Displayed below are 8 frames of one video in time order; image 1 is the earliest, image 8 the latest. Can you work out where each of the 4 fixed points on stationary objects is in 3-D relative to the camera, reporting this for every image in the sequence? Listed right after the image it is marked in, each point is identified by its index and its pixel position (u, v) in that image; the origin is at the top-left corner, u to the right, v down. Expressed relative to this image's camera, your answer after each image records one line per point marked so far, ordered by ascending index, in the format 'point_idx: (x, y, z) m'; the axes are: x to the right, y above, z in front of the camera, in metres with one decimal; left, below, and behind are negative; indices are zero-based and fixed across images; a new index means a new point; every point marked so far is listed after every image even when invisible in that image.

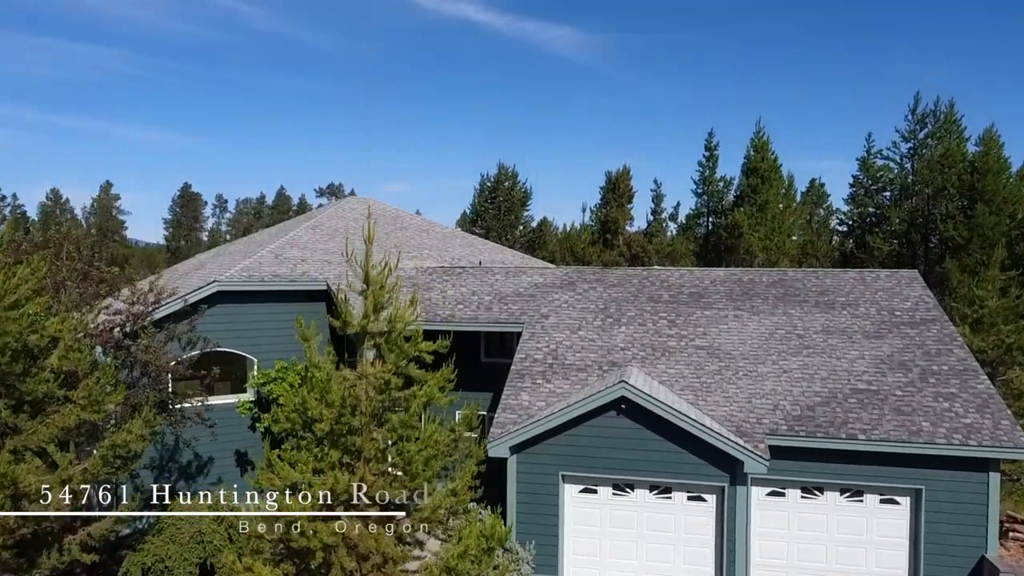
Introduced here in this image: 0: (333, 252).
0: (-4.8, +0.9, +19.3) m
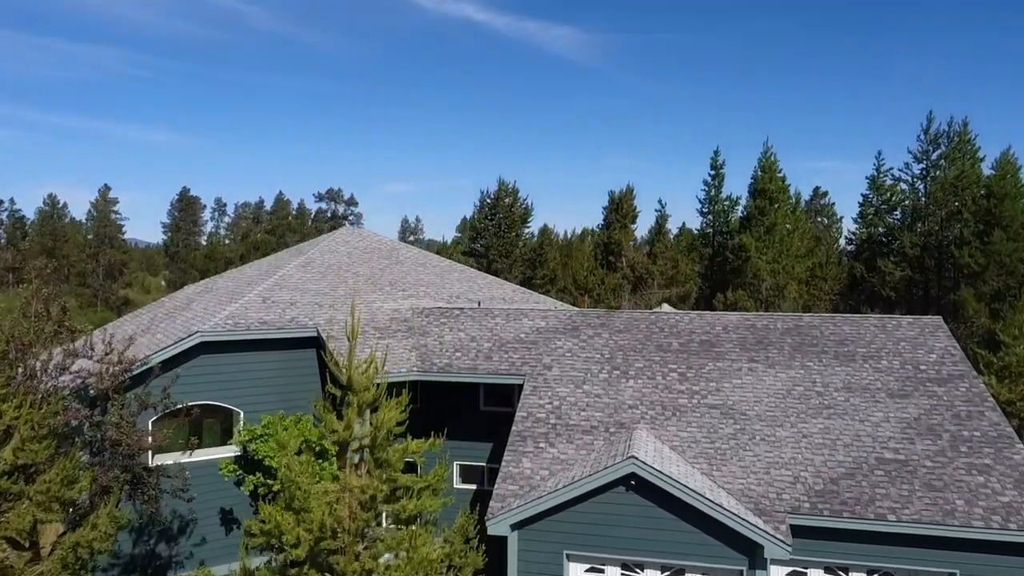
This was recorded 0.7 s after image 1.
0: (-4.8, -0.2, +18.4) m
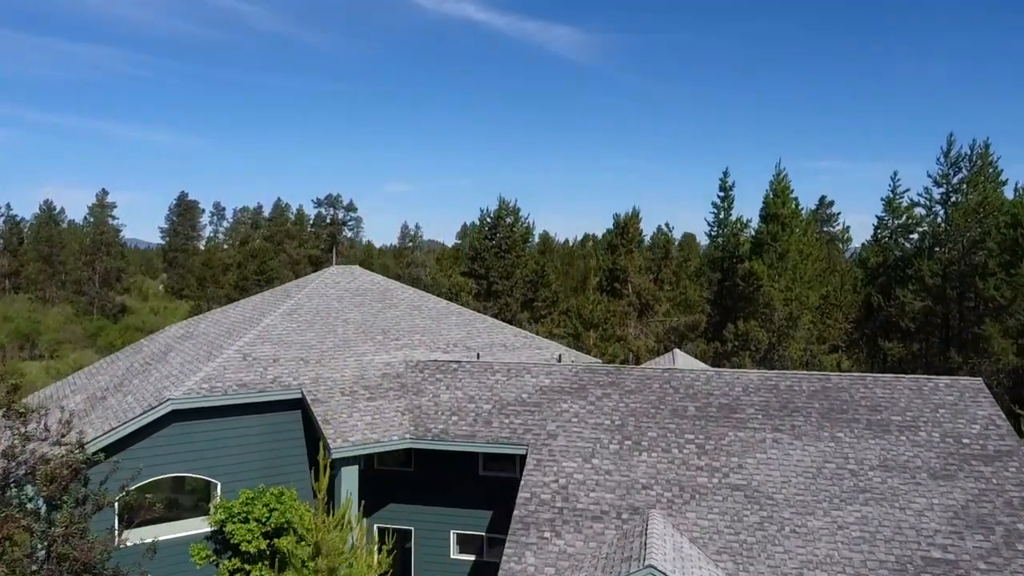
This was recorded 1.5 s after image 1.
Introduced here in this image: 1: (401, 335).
0: (-4.8, -1.4, +17.0) m
1: (-2.9, -1.2, +18.7) m
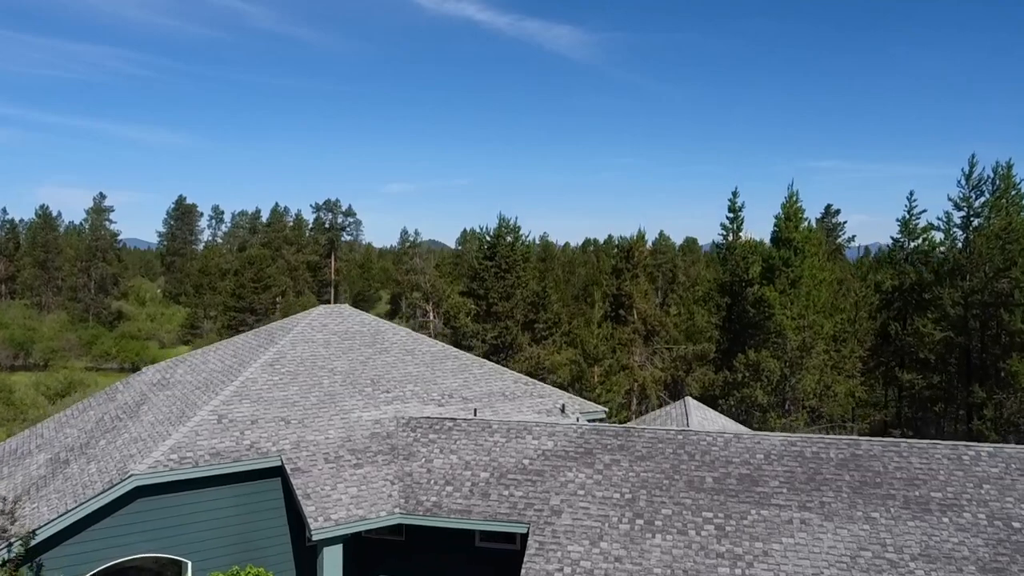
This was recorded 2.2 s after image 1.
0: (-4.8, -2.5, +15.7) m
1: (-2.9, -2.3, +17.4) m
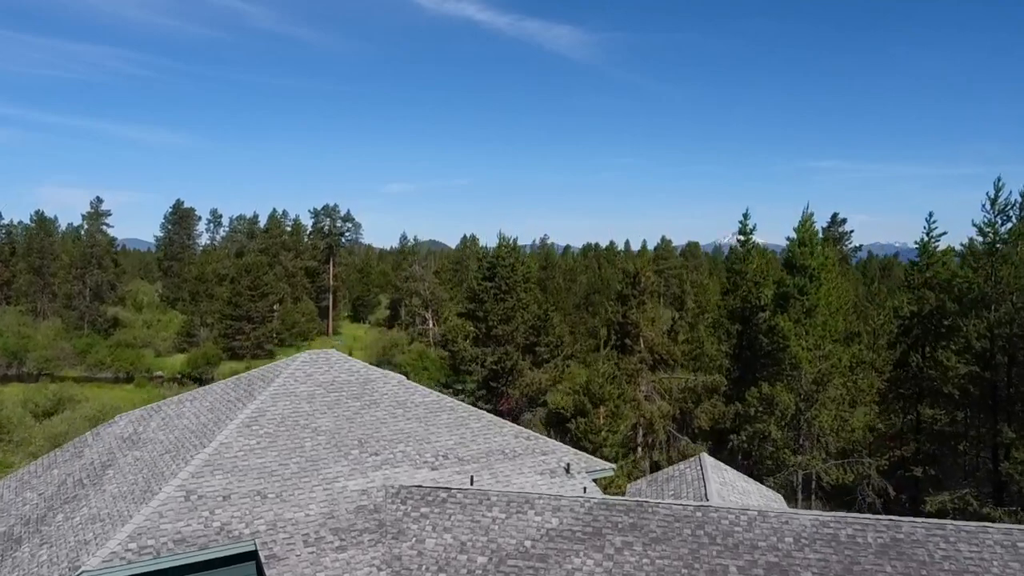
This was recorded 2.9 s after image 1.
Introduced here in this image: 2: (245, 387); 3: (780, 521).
0: (-4.8, -3.7, +14.2) m
1: (-2.9, -3.5, +15.9) m
2: (-6.6, -2.4, +17.6) m
3: (+4.9, -4.2, +13.2) m
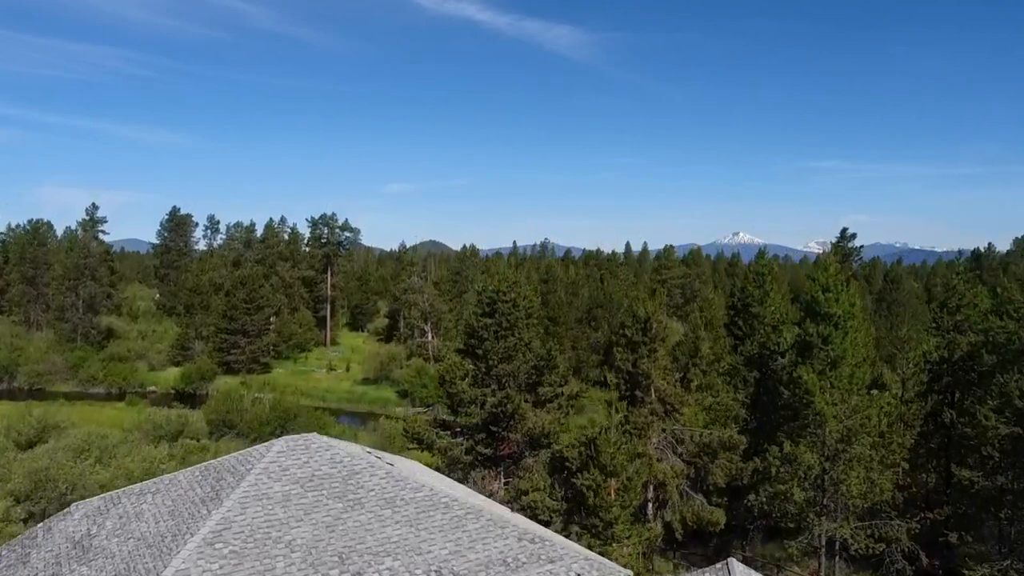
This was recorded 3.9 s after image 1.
0: (-4.7, -5.5, +12.1) m
1: (-2.8, -5.3, +13.9) m
2: (-6.5, -4.2, +15.6) m
3: (+5.0, -6.0, +11.1) m
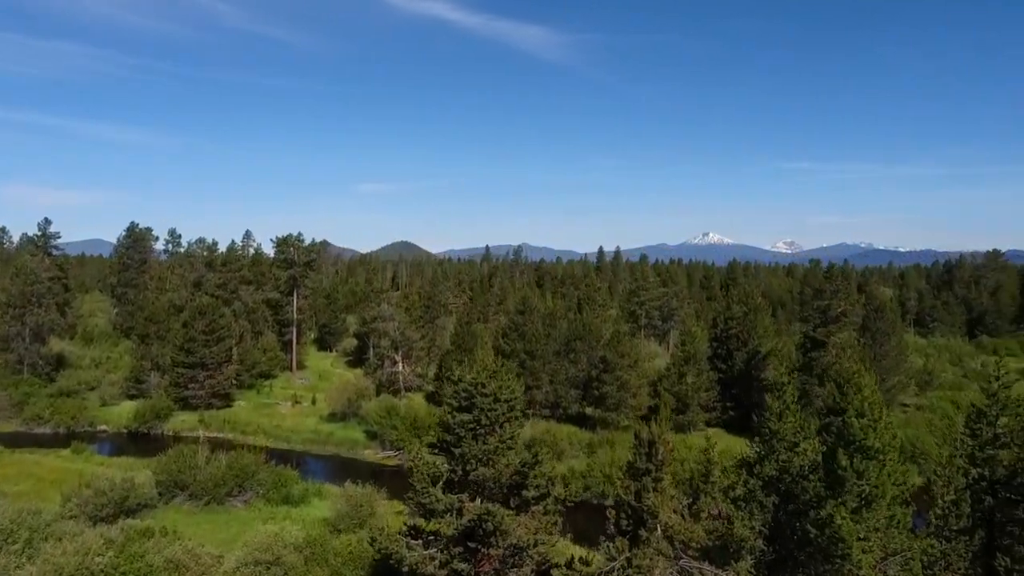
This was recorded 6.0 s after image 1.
0: (-4.7, -9.4, +7.8) m
1: (-2.9, -9.2, +9.6) m
2: (-6.6, -8.1, +11.2) m
3: (+5.1, -9.9, +7.2) m
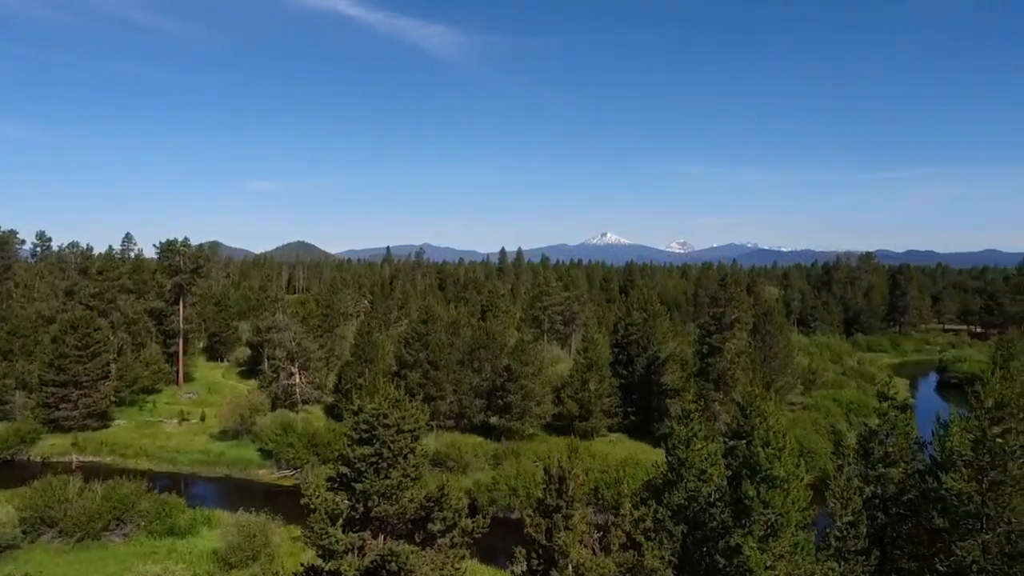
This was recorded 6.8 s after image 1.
0: (-5.4, -10.5, +6.0) m
1: (-3.9, -10.3, +8.0) m
2: (-7.8, -9.2, +9.1) m
3: (+4.3, -10.9, +6.7) m
